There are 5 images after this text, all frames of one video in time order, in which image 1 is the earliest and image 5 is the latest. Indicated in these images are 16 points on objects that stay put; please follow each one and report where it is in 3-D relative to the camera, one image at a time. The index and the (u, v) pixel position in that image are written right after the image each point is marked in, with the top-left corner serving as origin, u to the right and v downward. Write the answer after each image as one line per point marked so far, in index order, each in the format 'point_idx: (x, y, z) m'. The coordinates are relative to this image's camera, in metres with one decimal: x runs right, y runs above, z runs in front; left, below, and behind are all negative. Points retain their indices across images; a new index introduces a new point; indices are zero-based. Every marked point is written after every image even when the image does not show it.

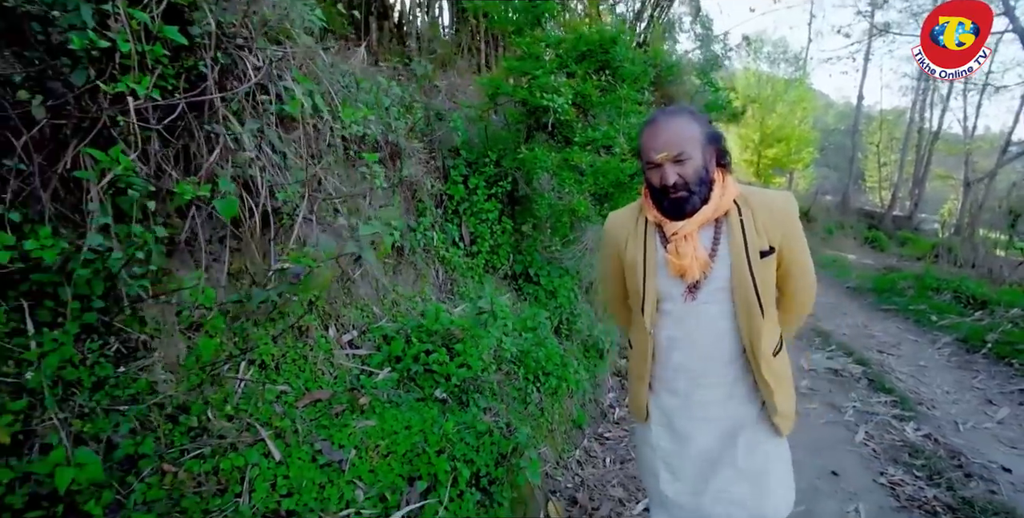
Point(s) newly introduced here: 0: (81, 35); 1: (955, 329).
0: (-1.6, +0.9, +1.9) m
1: (+6.1, -1.0, +6.8) m
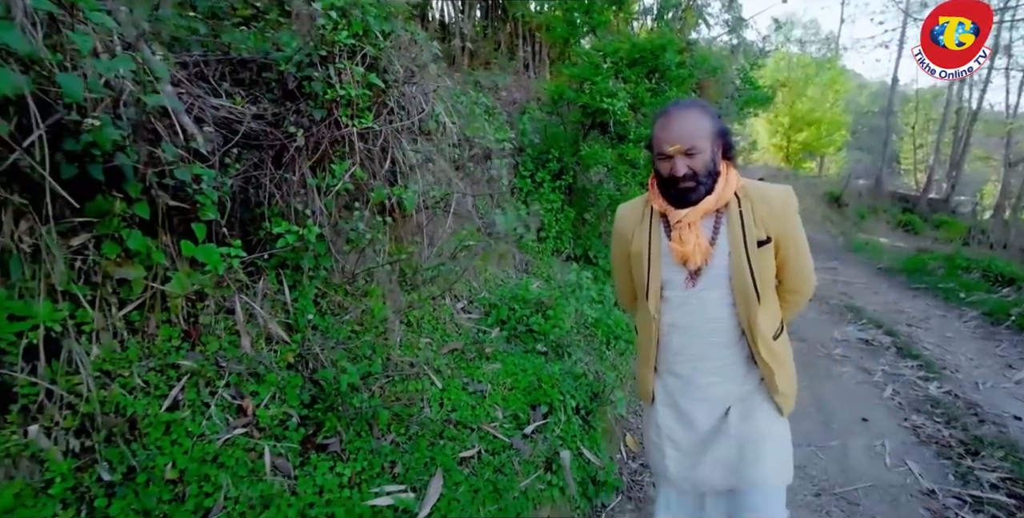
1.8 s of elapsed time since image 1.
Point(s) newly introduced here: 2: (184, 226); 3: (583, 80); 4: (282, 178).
0: (-1.0, +1.0, +2.7) m
1: (+6.9, -0.7, +7.3) m
2: (-1.5, +0.1, +2.3) m
3: (+0.8, +2.0, +5.5) m
4: (-1.3, +0.4, +2.7) m
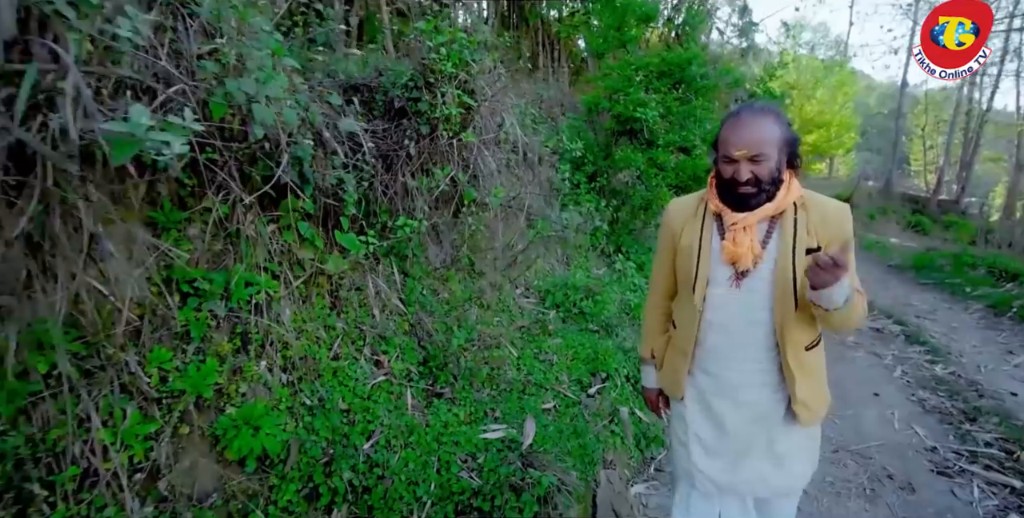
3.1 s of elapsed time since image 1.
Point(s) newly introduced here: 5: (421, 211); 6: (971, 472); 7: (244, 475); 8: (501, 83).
0: (-0.6, +1.0, +3.3) m
1: (+7.4, -0.6, +7.7) m
2: (-1.0, +0.2, +2.9) m
3: (+1.3, +2.1, +6.1) m
4: (-0.8, +0.5, +3.3) m
5: (-0.6, +0.3, +3.4) m
6: (+3.2, -1.5, +3.5) m
7: (-1.1, -0.9, +2.0) m
8: (-0.1, +1.5, +4.2) m
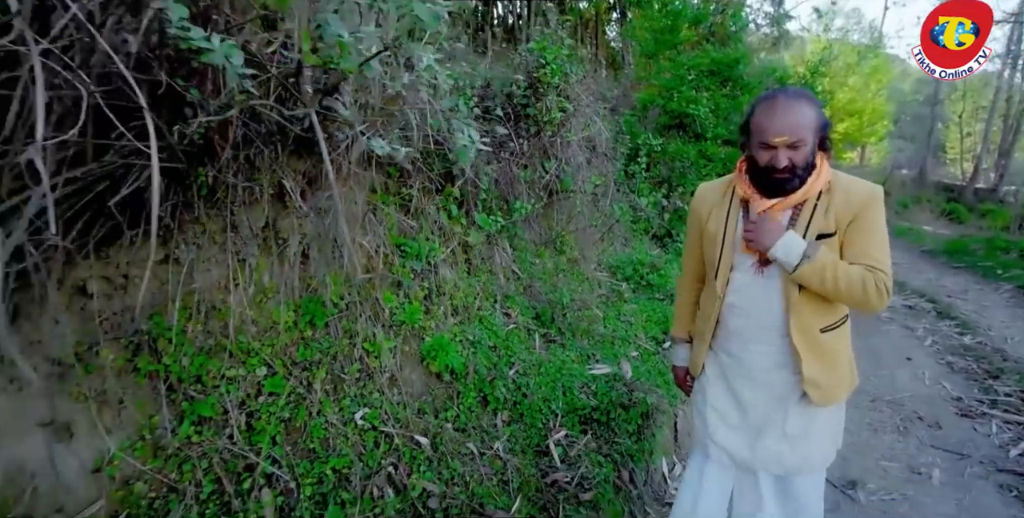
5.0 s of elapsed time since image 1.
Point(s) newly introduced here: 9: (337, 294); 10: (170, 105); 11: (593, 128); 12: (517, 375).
0: (+0.2, +1.2, +4.1) m
1: (+8.3, -0.3, +8.2) m
2: (-0.3, +0.4, +3.7) m
3: (+2.2, +2.3, +6.8) m
4: (-0.1, +0.7, +4.0) m
5: (+0.1, +0.5, +4.1) m
6: (+3.9, -1.3, +4.1) m
7: (-0.4, -0.7, +2.8) m
8: (+0.7, +1.7, +4.9) m
9: (-0.9, -0.2, +2.5) m
10: (-1.1, +0.5, +1.5) m
11: (+0.8, +1.3, +5.1) m
12: (0.0, -0.7, +3.2) m
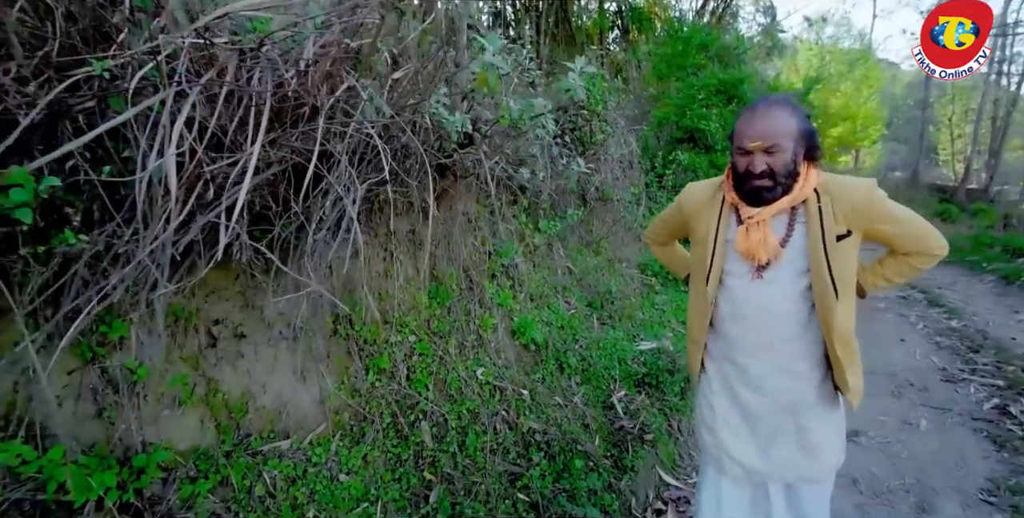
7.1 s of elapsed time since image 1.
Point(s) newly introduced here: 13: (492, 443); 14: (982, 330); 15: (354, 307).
0: (+0.7, +1.2, +4.9) m
1: (+8.8, -0.2, +9.0) m
2: (+0.2, +0.4, +4.4) m
3: (+2.6, +2.3, +7.6) m
4: (+0.4, +0.7, +4.8) m
5: (+0.6, +0.5, +4.9) m
6: (+4.5, -1.2, +4.8) m
7: (+0.1, -0.7, +3.6) m
8: (+1.2, +1.7, +5.7) m
9: (-0.4, -0.2, +3.3) m
10: (-0.6, +0.5, +2.3) m
11: (+1.3, +1.4, +5.9) m
12: (+0.6, -0.7, +3.9) m
13: (-0.1, -1.1, +2.9) m
14: (+6.1, -0.9, +6.4) m
15: (-0.9, -0.3, +2.8) m
